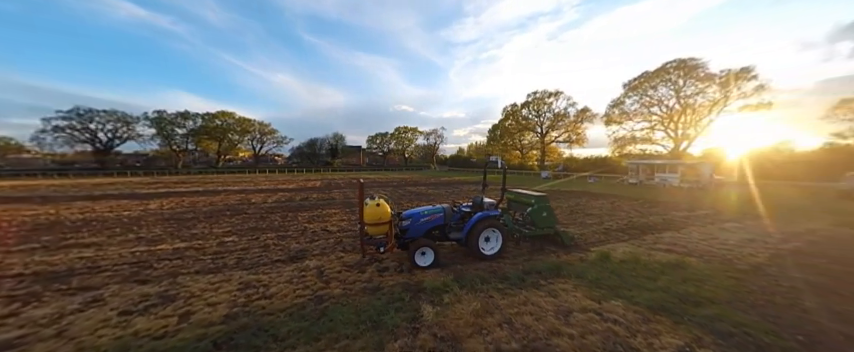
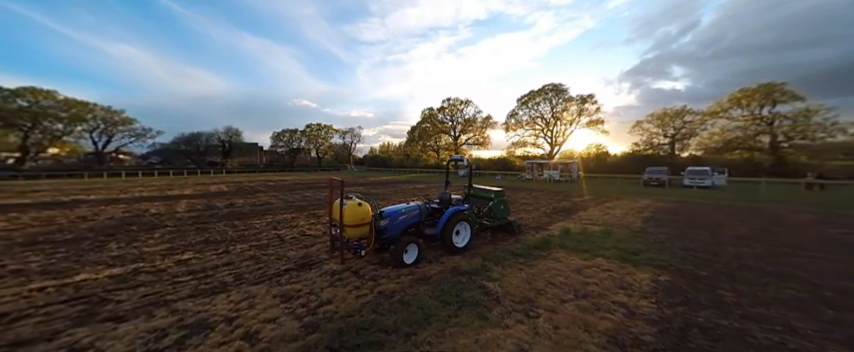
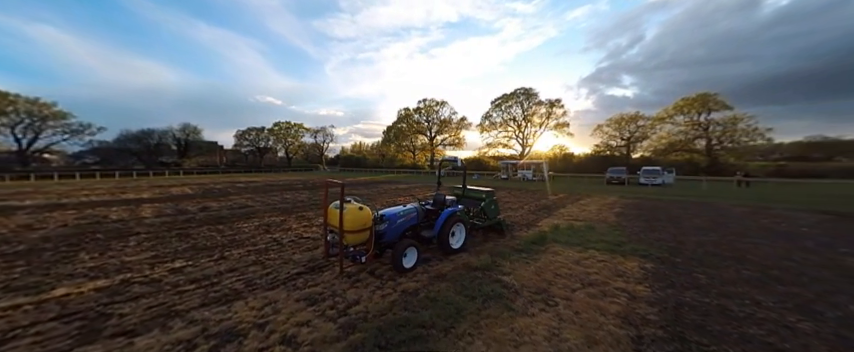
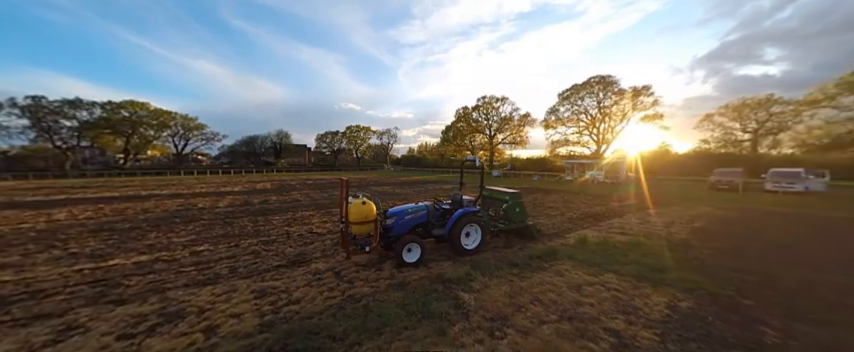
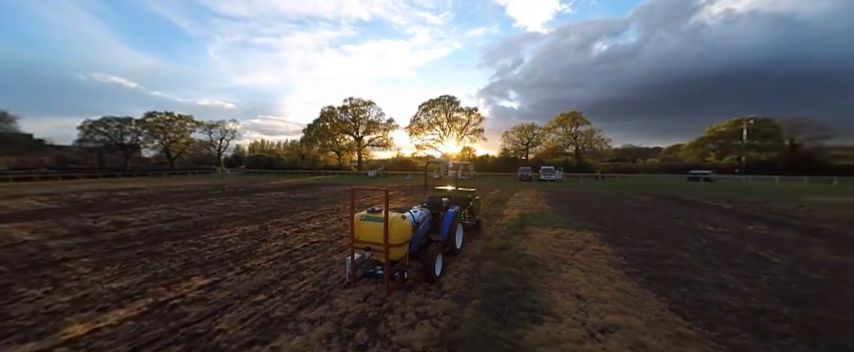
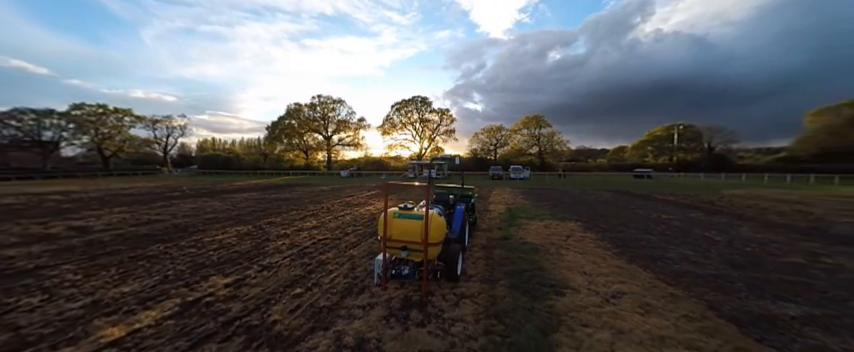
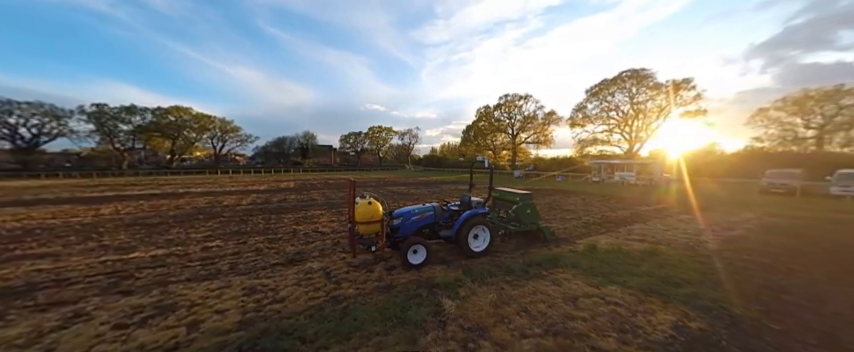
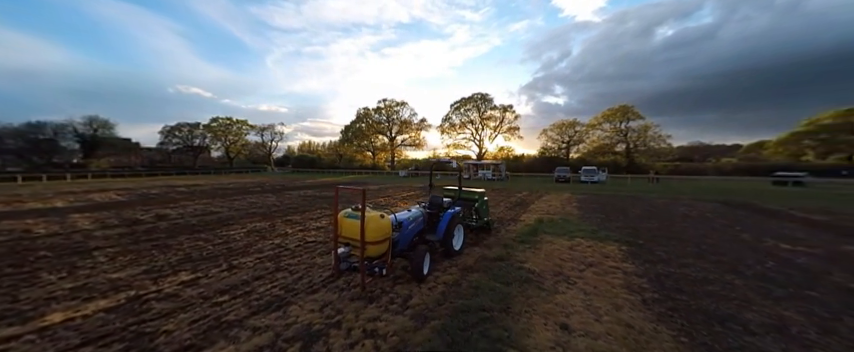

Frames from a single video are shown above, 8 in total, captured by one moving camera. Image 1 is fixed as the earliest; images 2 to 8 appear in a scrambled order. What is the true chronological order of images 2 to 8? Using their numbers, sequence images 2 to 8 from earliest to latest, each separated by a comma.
7, 4, 2, 3, 8, 5, 6
